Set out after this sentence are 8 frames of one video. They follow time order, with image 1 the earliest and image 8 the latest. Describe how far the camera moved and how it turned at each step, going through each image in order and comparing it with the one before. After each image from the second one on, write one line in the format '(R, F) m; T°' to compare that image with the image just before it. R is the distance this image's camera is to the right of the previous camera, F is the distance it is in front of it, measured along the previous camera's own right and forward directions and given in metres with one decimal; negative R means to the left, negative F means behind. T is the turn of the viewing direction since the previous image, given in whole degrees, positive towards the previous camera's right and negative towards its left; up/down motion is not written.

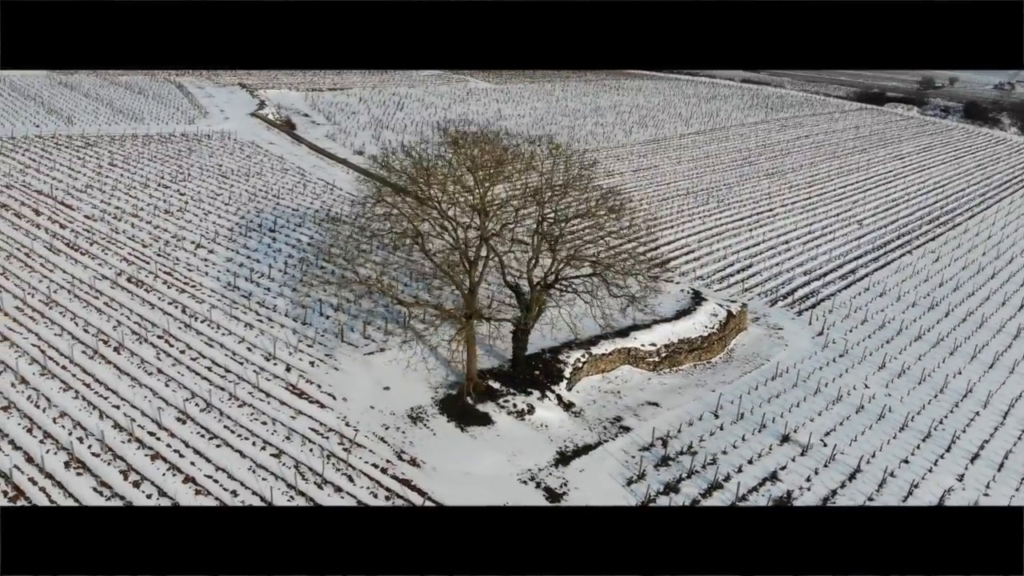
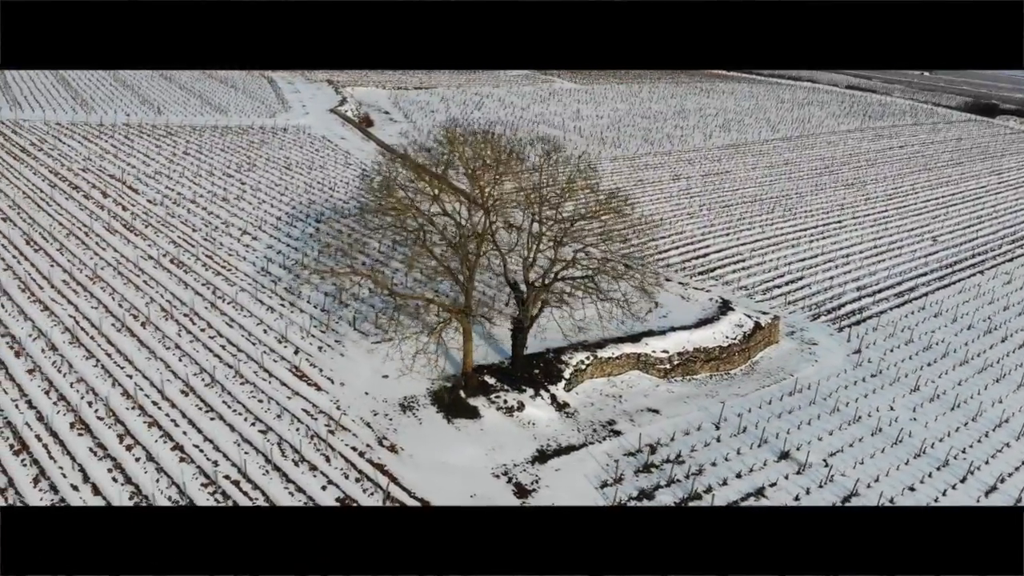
(+2.2, -0.2) m; -8°
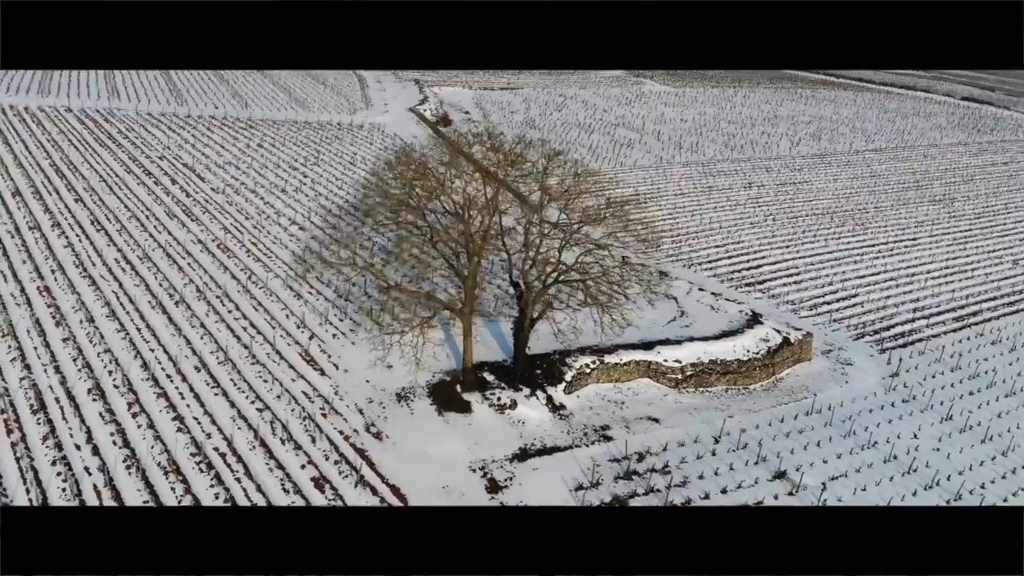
(+2.2, -0.2) m; -8°
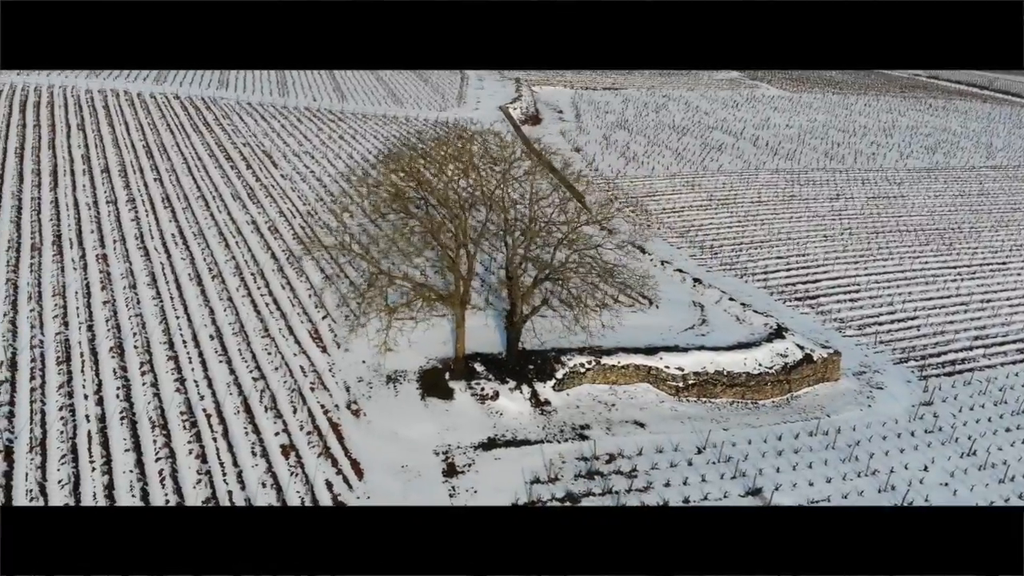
(+3.1, -0.2) m; -10°
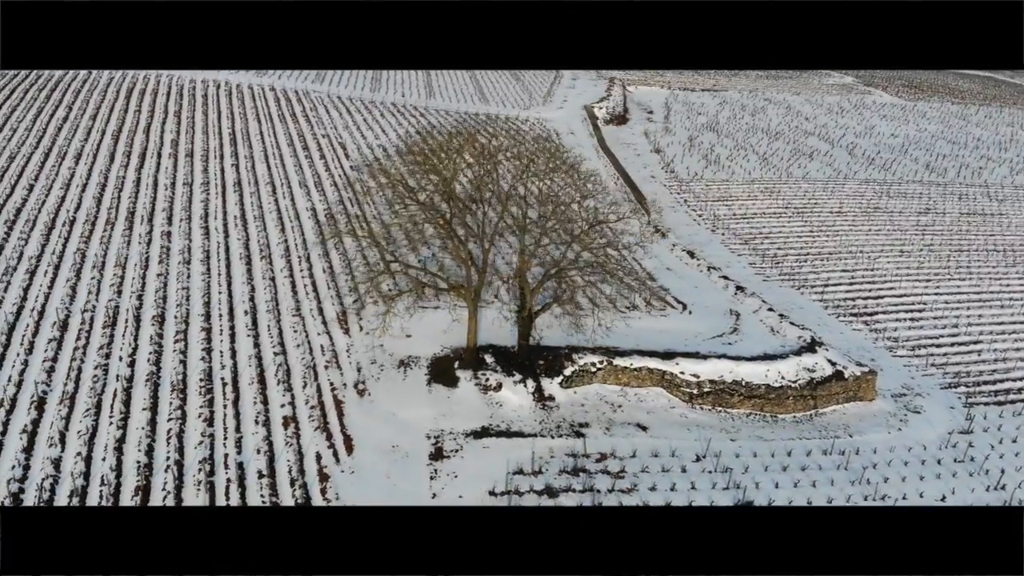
(+2.4, -0.1) m; -9°
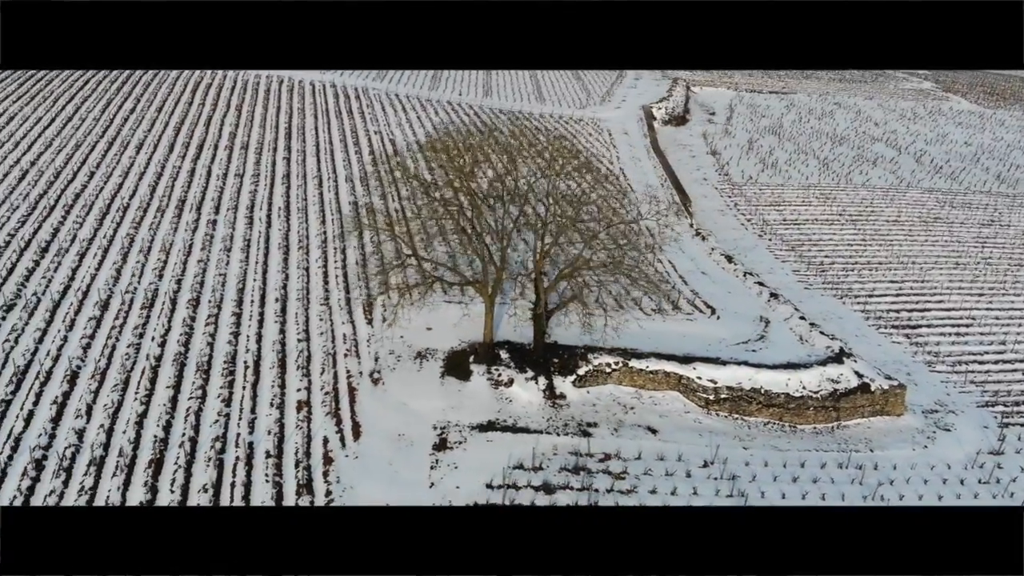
(+1.3, -0.1) m; -6°
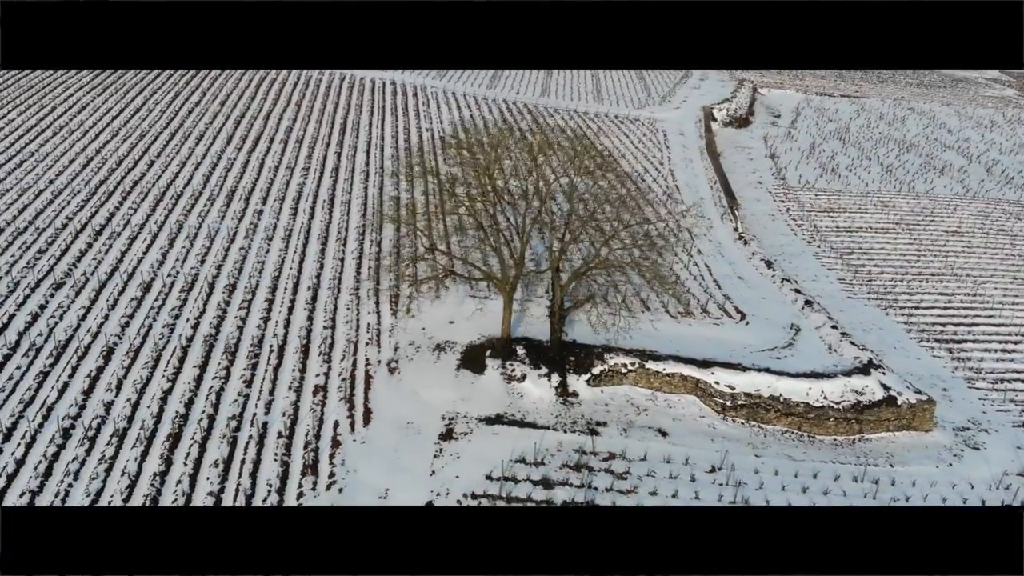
(+1.3, -0.1) m; -6°
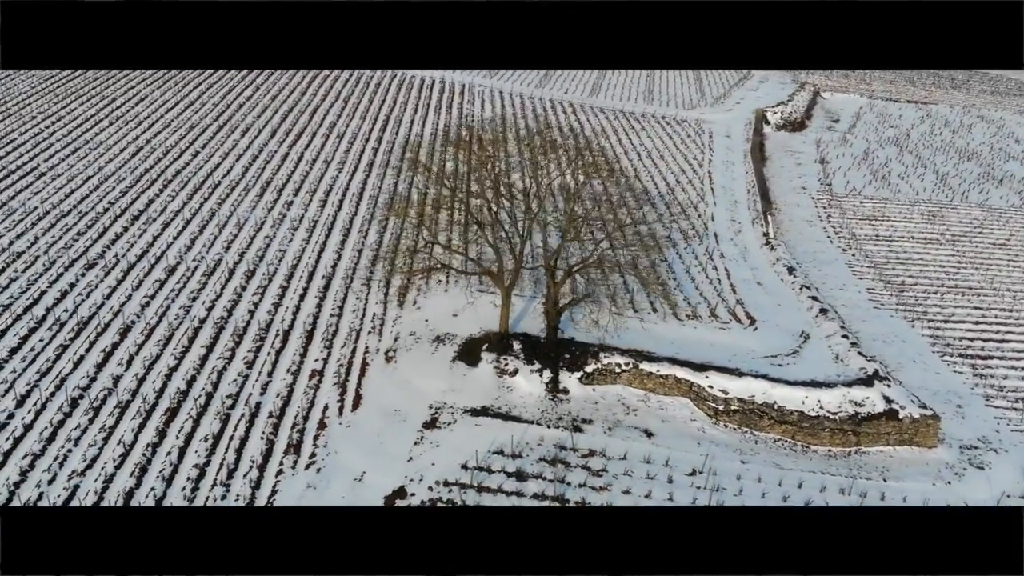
(+1.8, -0.1) m; -6°
